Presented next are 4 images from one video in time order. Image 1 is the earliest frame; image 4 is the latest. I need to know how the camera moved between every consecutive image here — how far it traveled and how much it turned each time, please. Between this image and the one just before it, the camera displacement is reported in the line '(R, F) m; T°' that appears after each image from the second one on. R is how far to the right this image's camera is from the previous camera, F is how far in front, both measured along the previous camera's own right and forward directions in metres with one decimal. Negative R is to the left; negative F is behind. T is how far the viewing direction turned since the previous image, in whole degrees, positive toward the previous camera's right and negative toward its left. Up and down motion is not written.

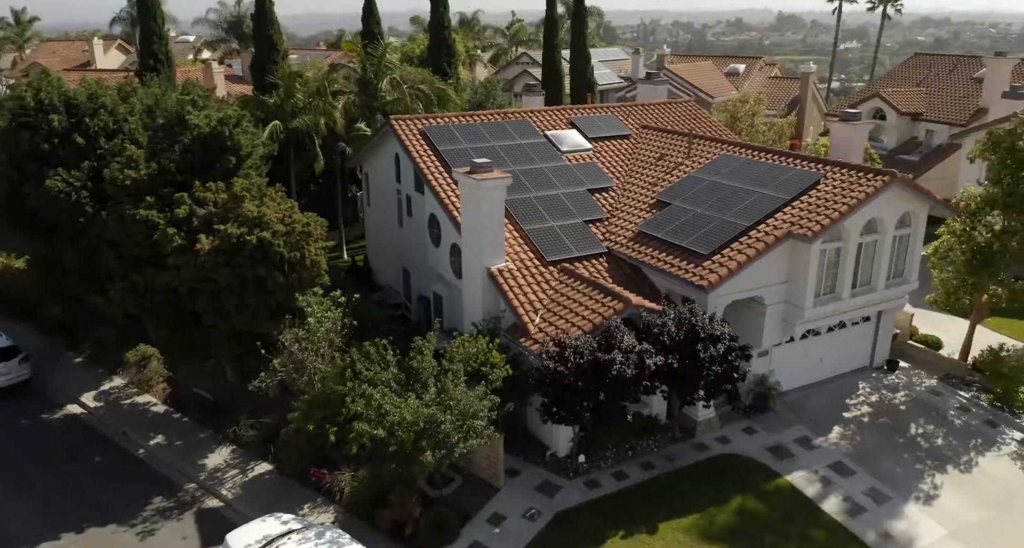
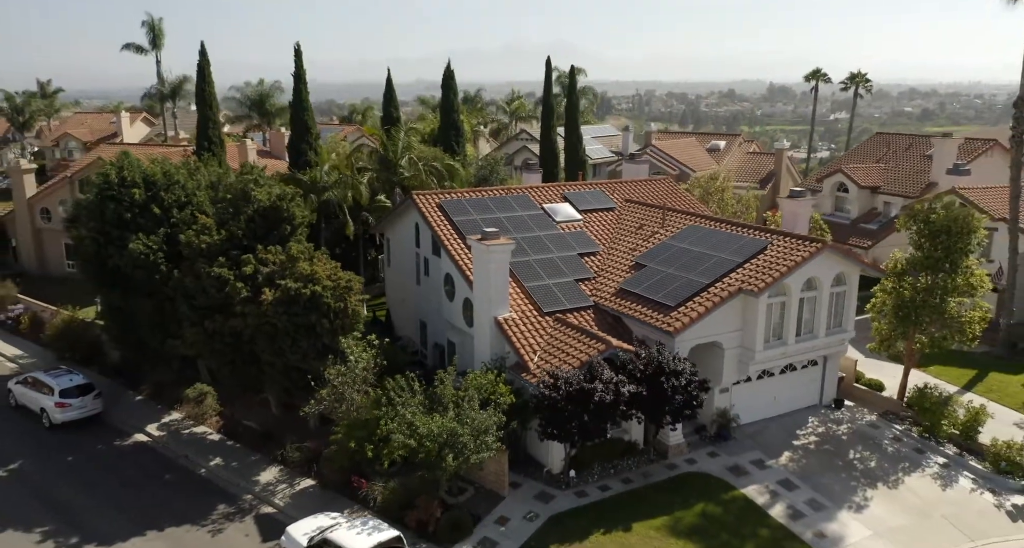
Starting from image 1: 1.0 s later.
(-0.1, -3.9) m; 0°
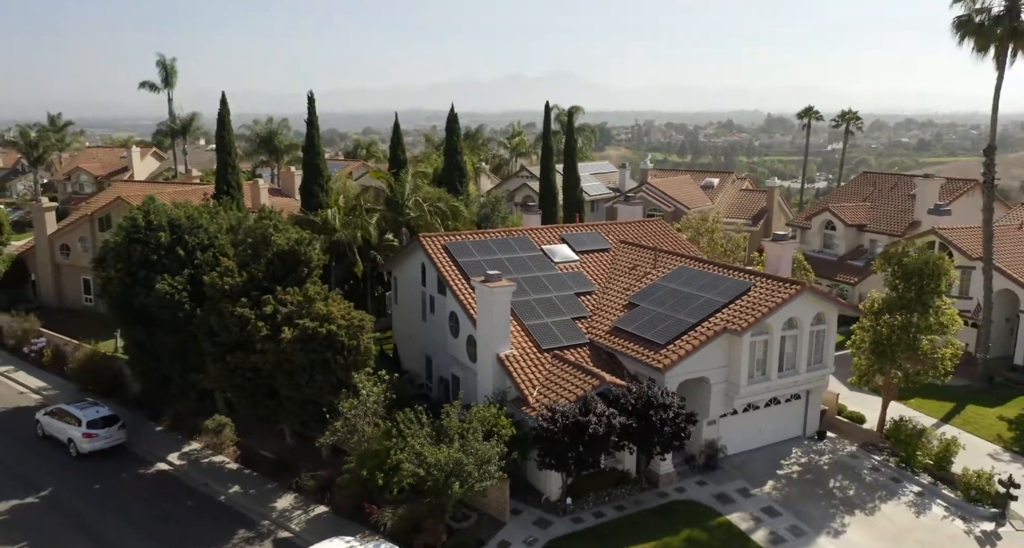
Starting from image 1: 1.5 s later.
(0.0, -1.7) m; 0°
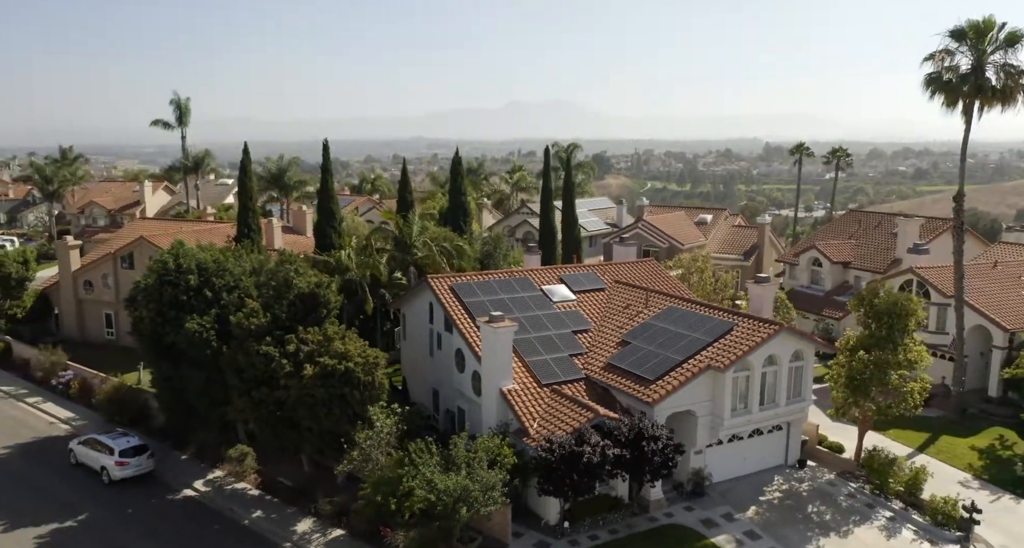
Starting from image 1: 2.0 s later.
(-0.1, -2.2) m; 0°
